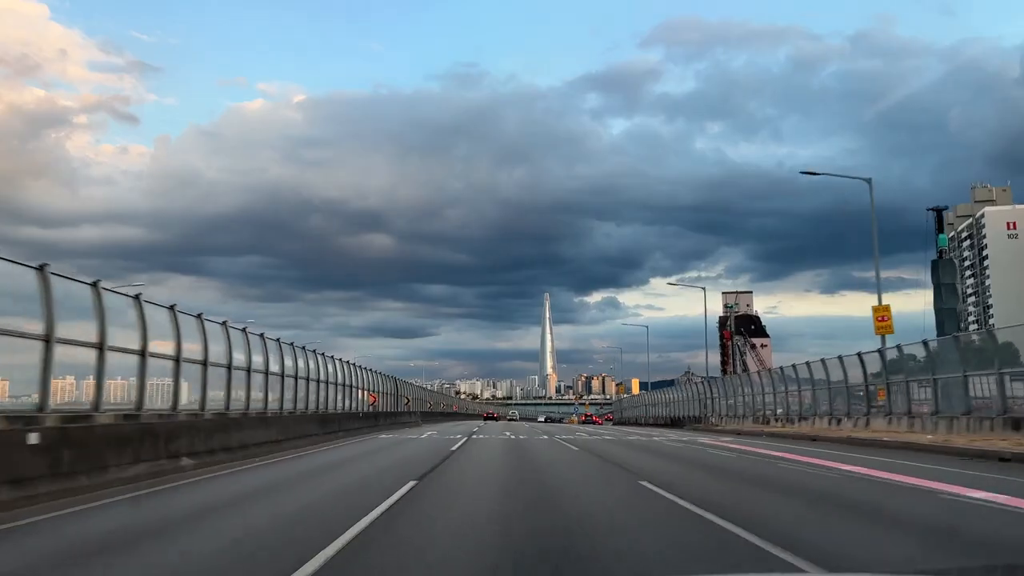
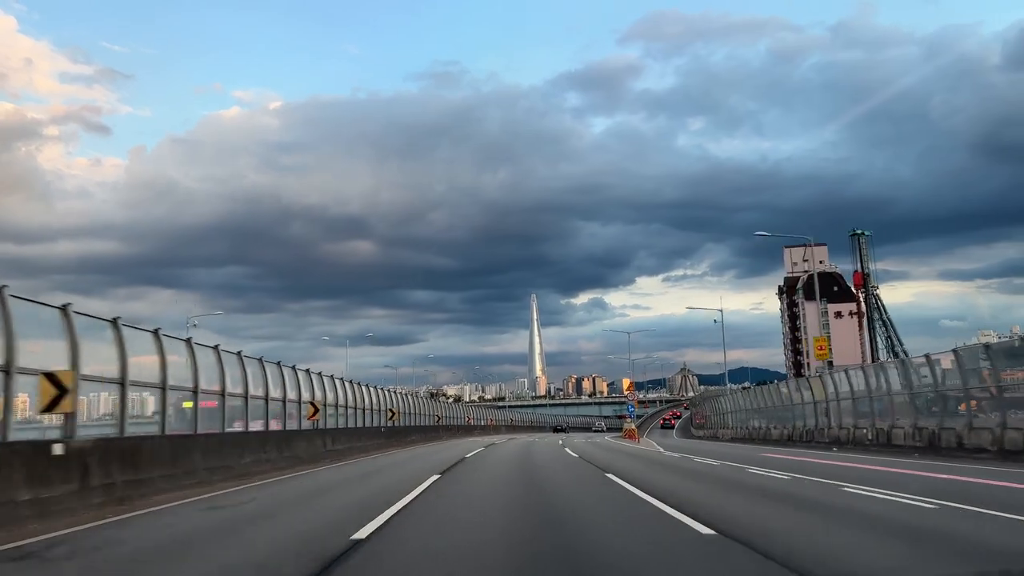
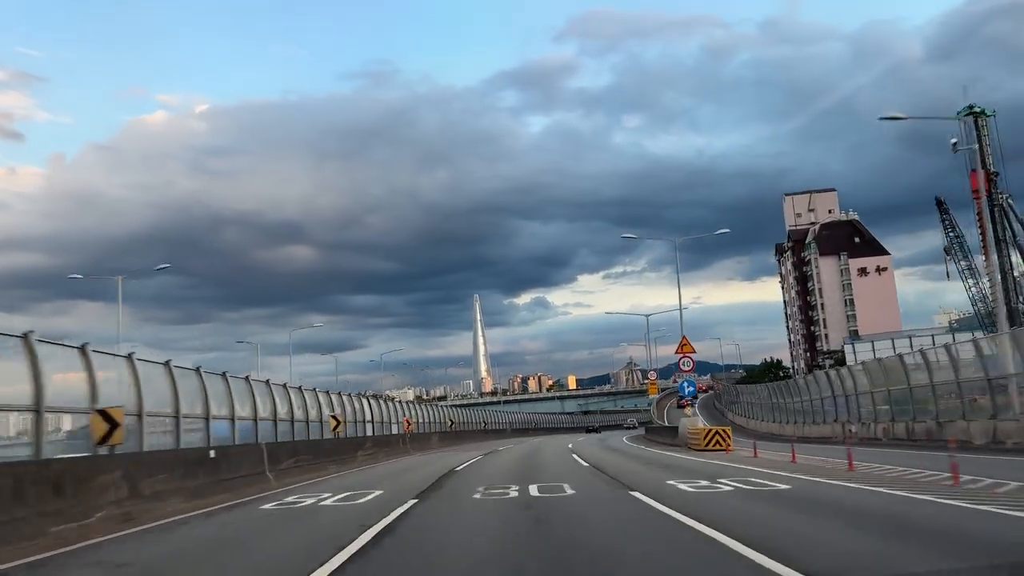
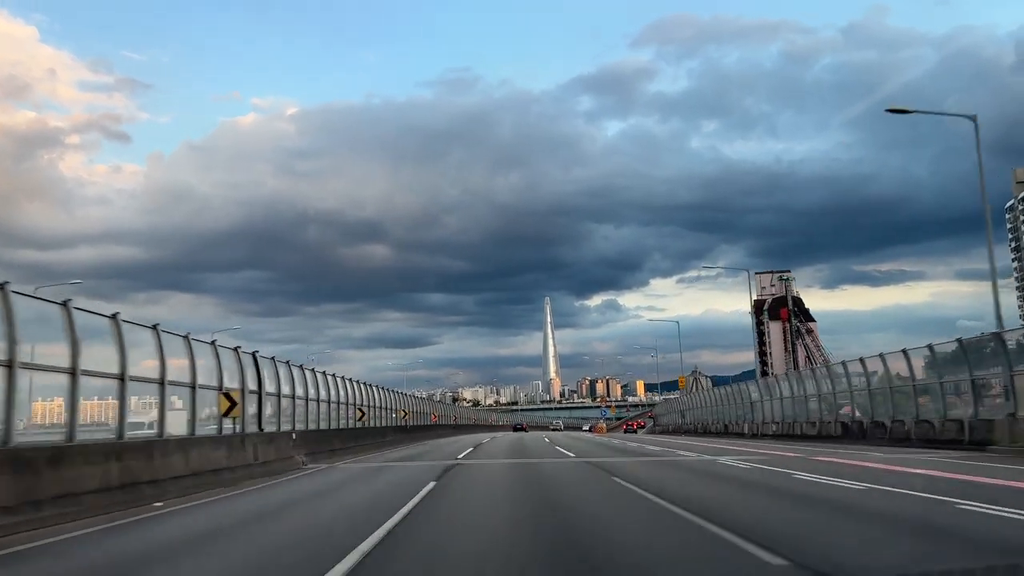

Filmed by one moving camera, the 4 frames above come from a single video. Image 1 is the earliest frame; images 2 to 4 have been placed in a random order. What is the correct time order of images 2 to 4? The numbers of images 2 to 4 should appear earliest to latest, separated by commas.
4, 2, 3
